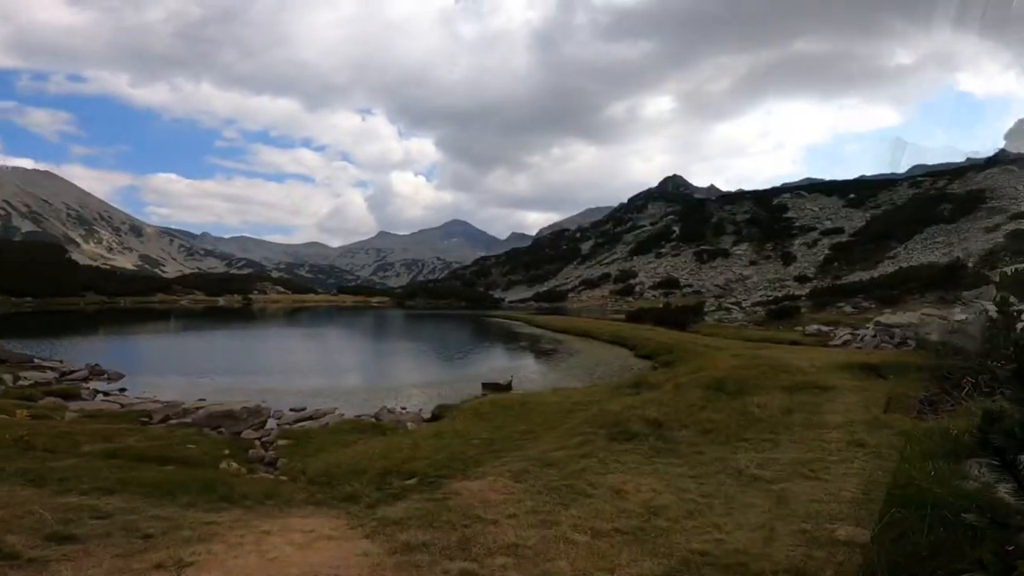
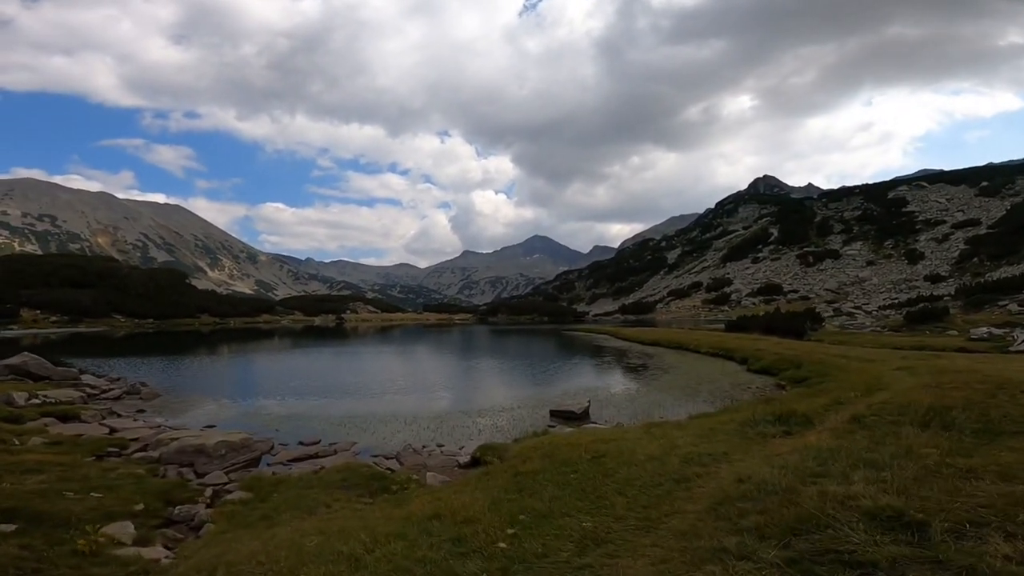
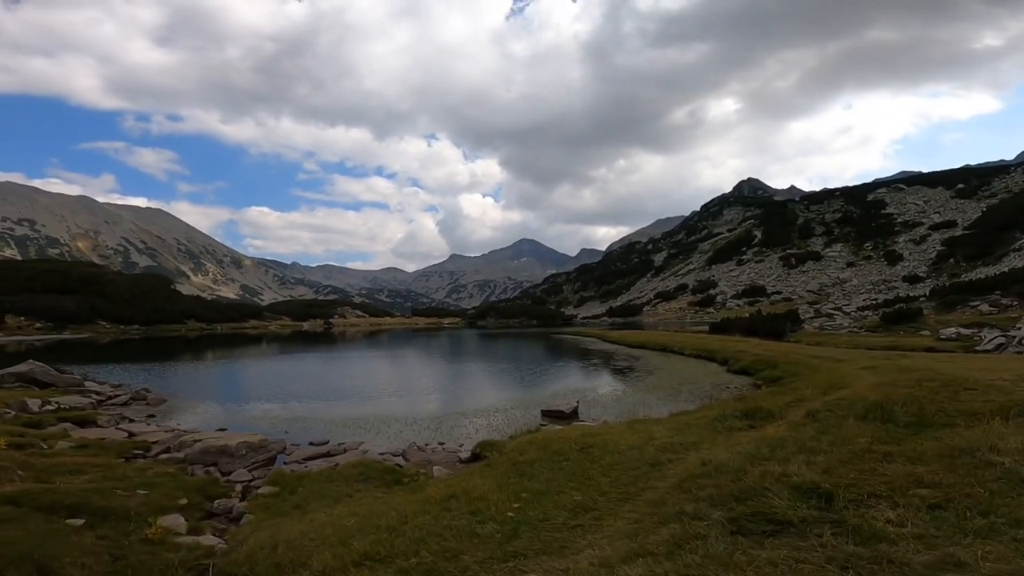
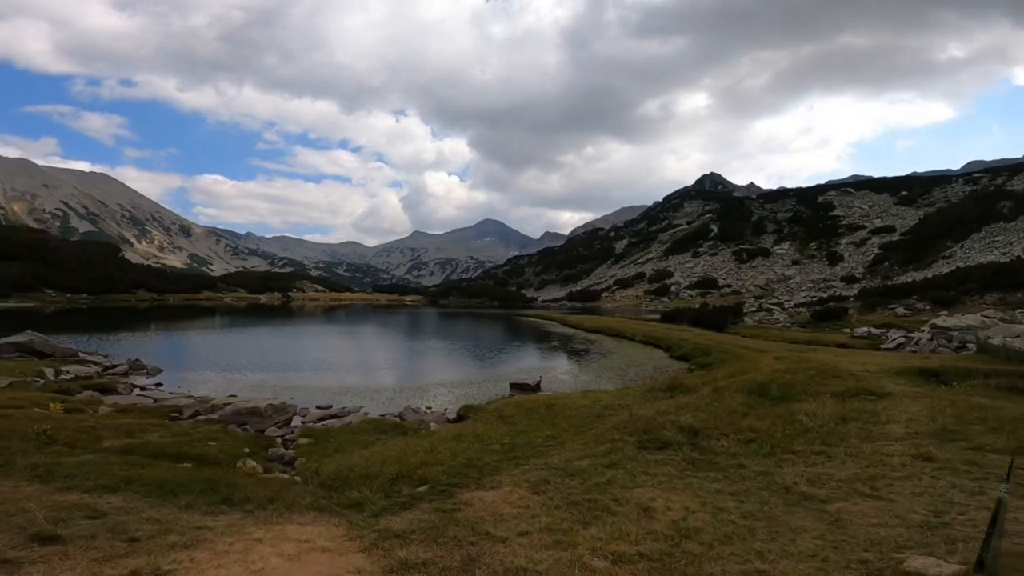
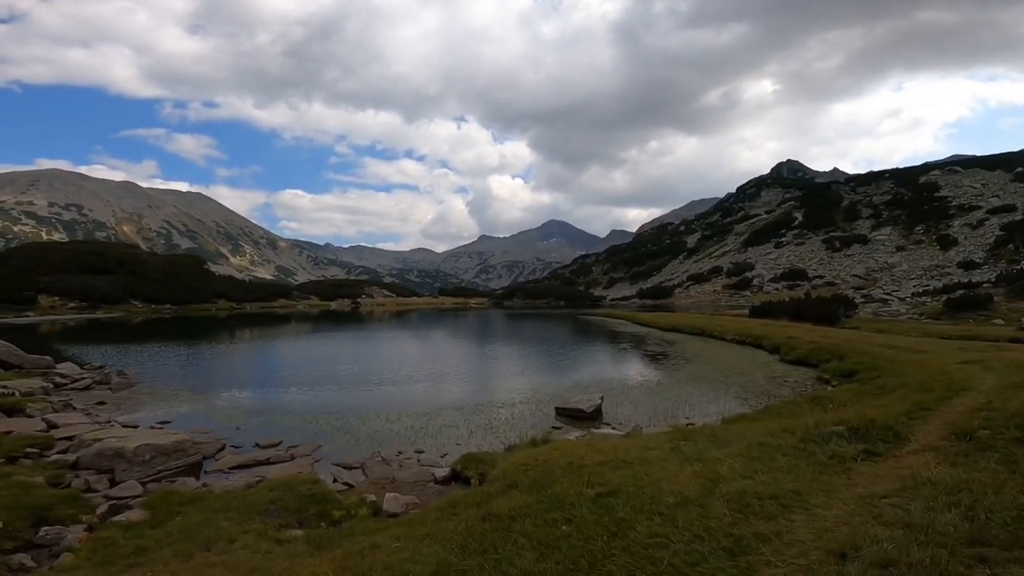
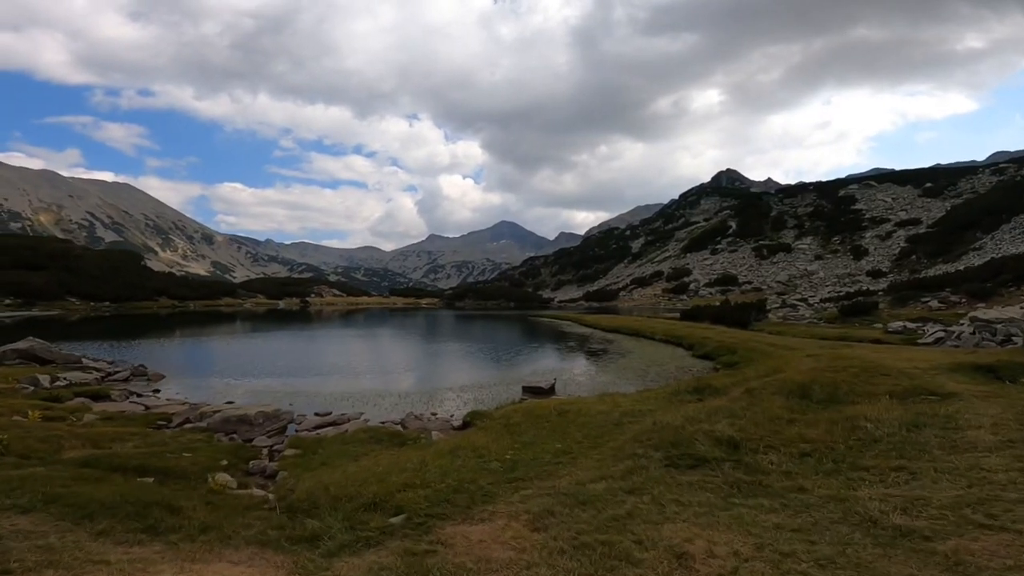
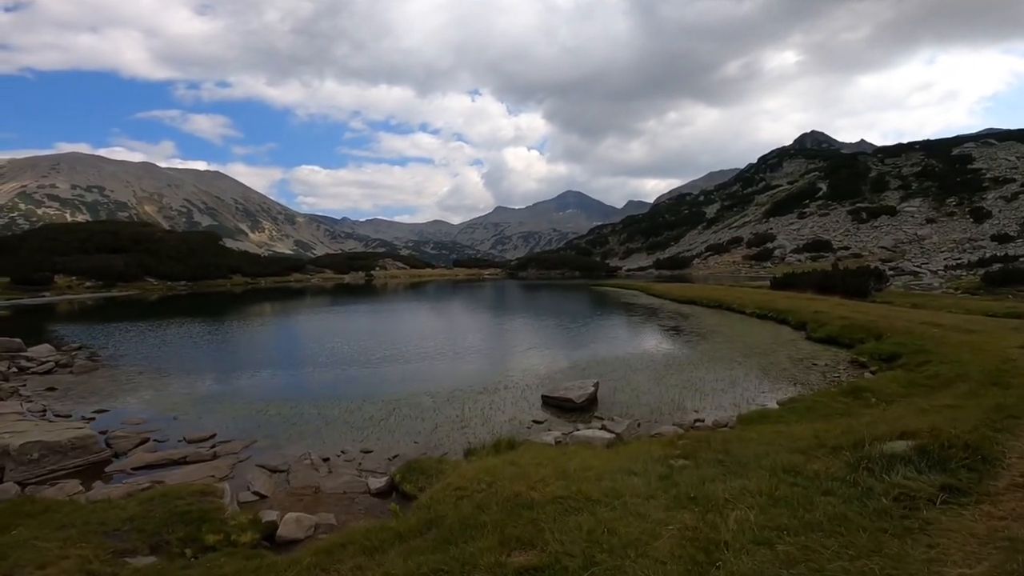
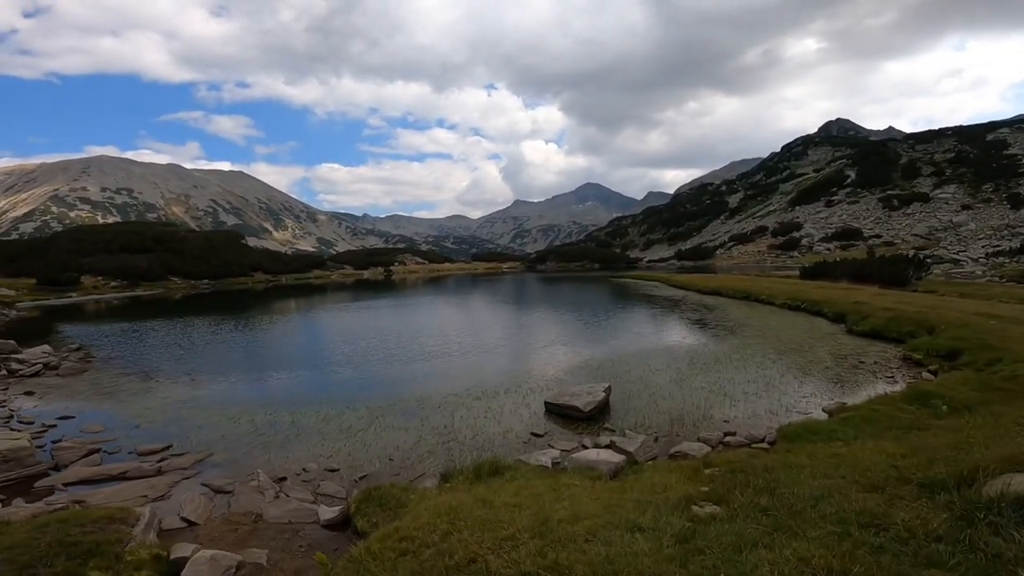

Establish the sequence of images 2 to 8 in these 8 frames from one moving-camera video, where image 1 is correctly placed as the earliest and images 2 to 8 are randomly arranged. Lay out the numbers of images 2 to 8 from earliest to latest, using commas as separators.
4, 6, 3, 2, 5, 7, 8
